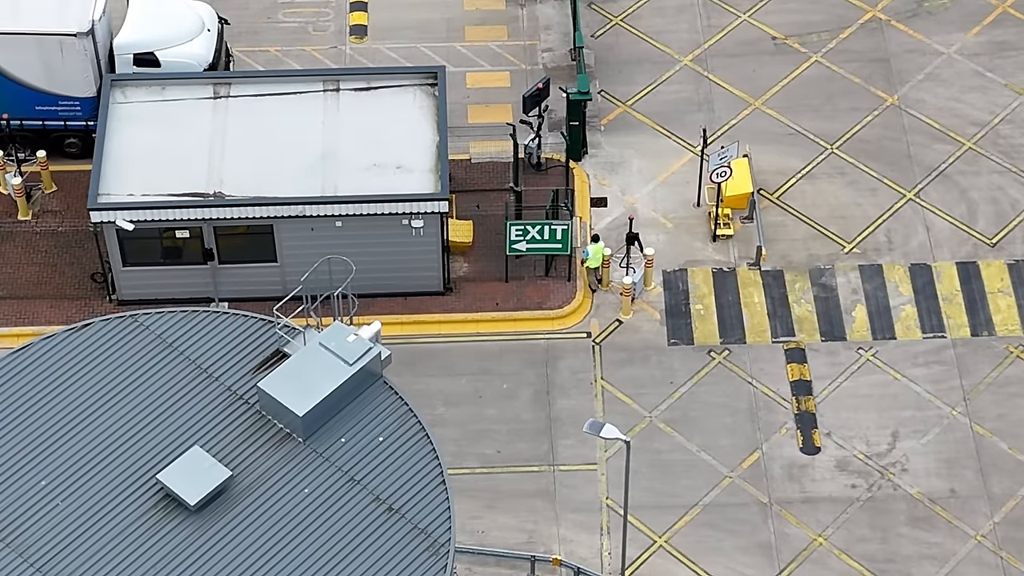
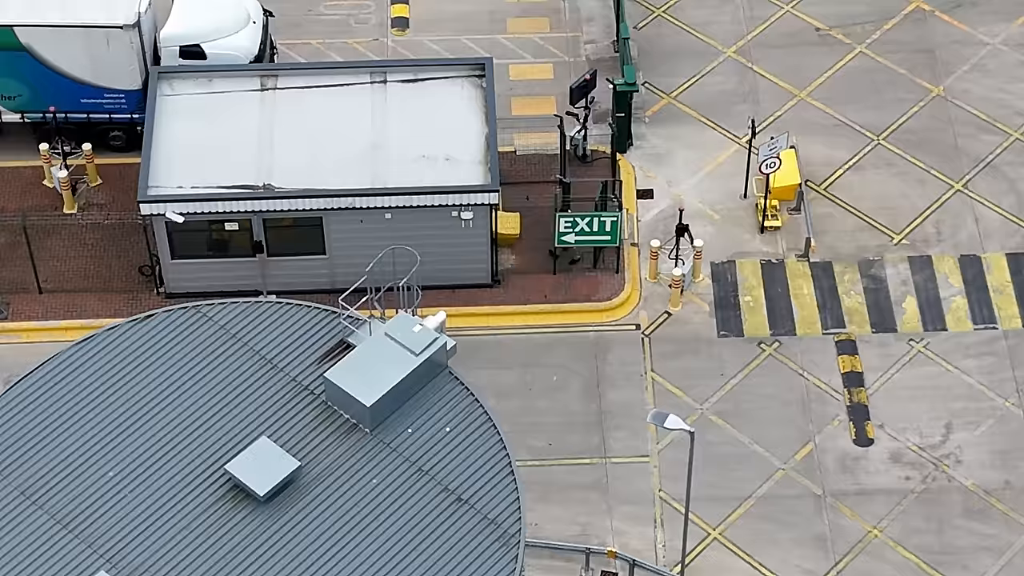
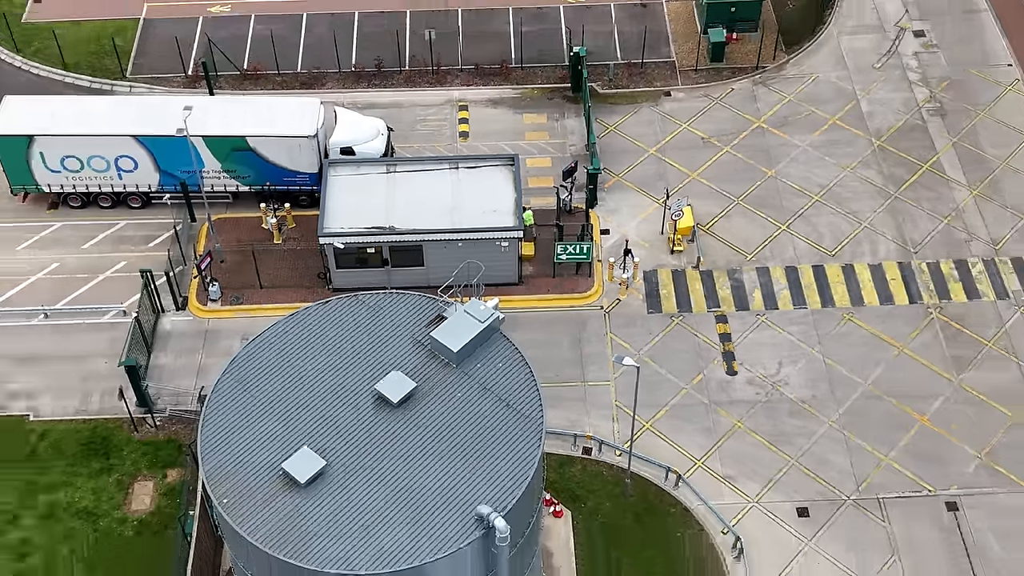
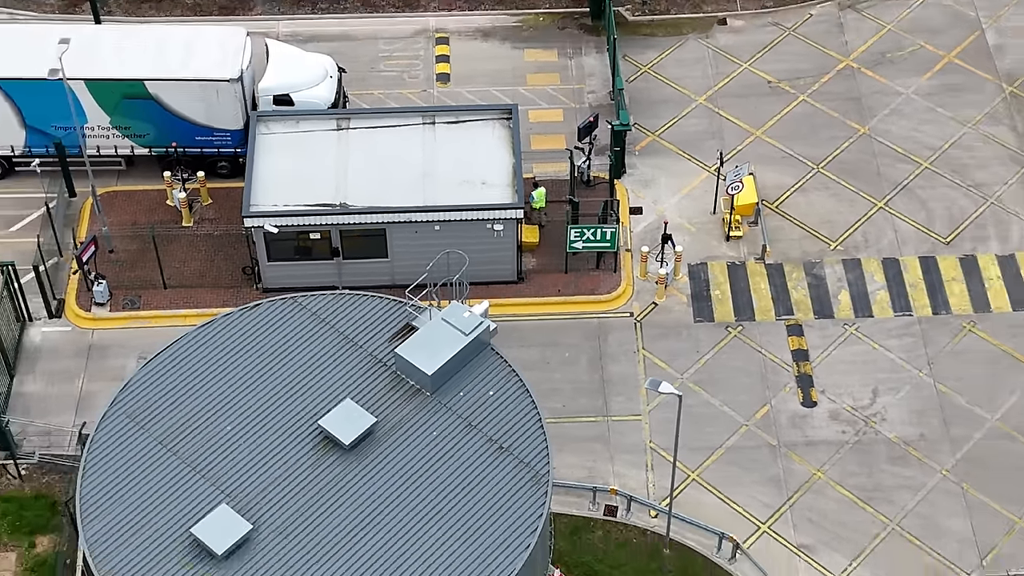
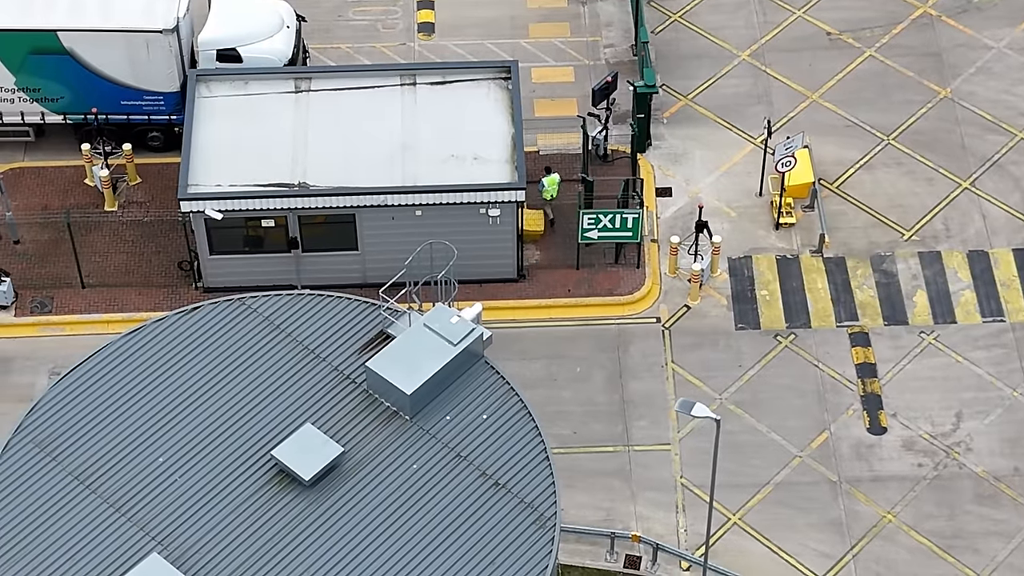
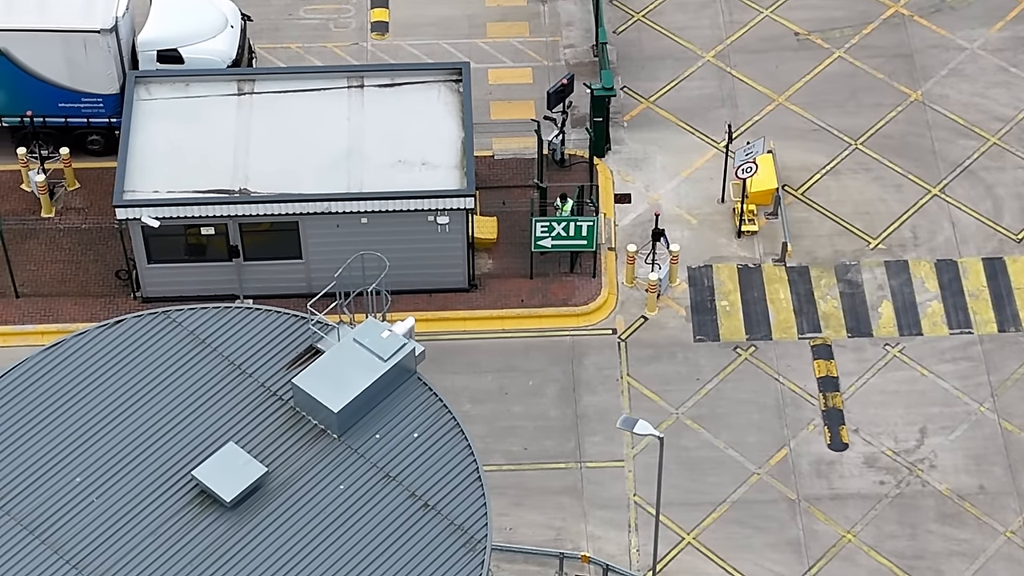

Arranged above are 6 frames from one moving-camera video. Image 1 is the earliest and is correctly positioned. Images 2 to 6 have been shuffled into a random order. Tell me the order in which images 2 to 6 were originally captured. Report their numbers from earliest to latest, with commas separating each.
6, 2, 5, 4, 3
